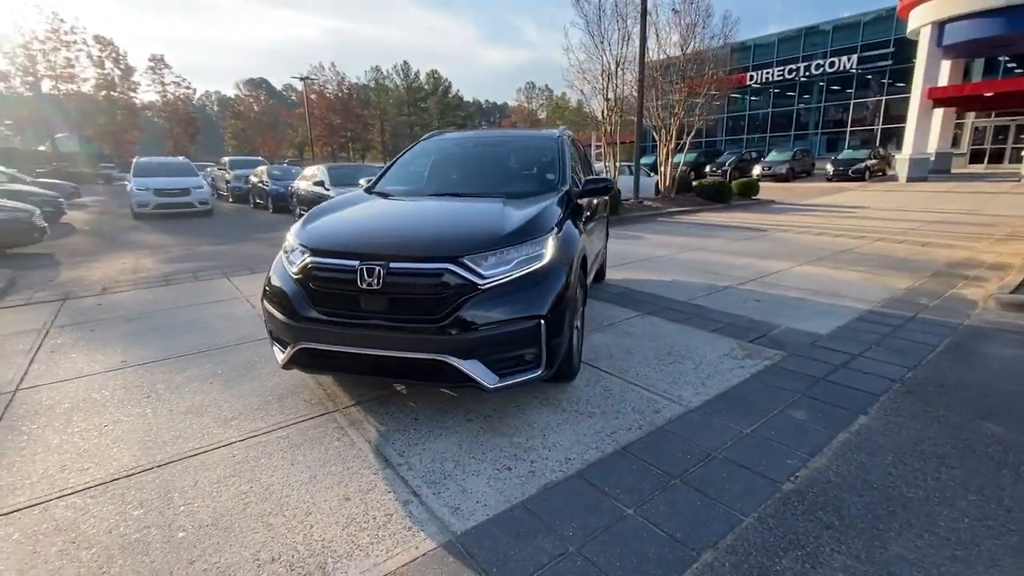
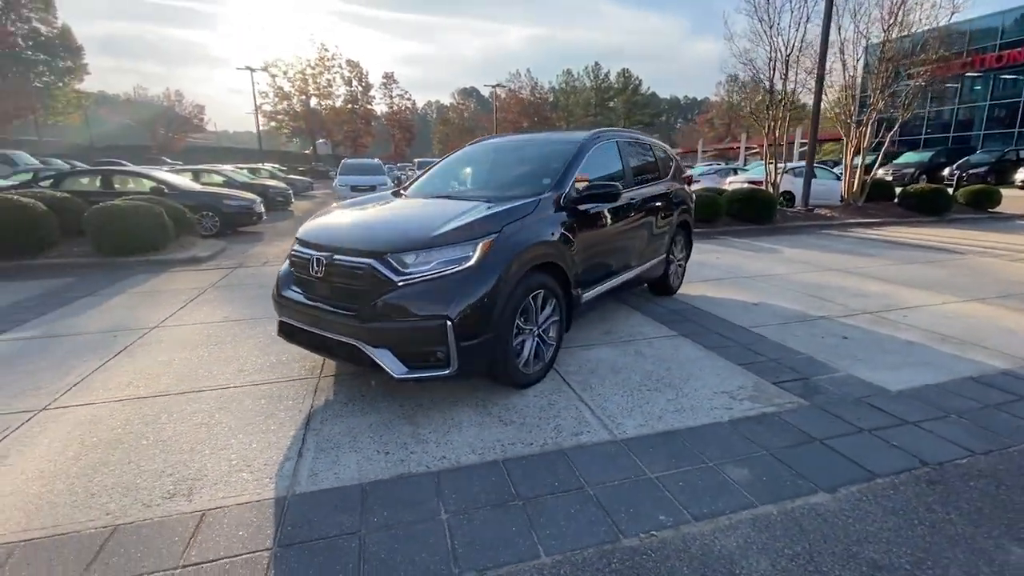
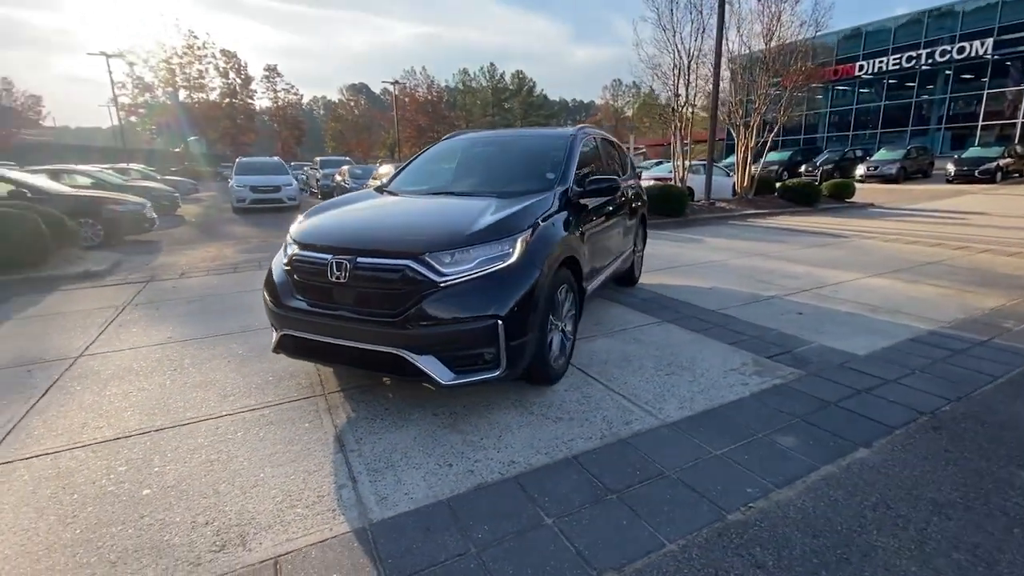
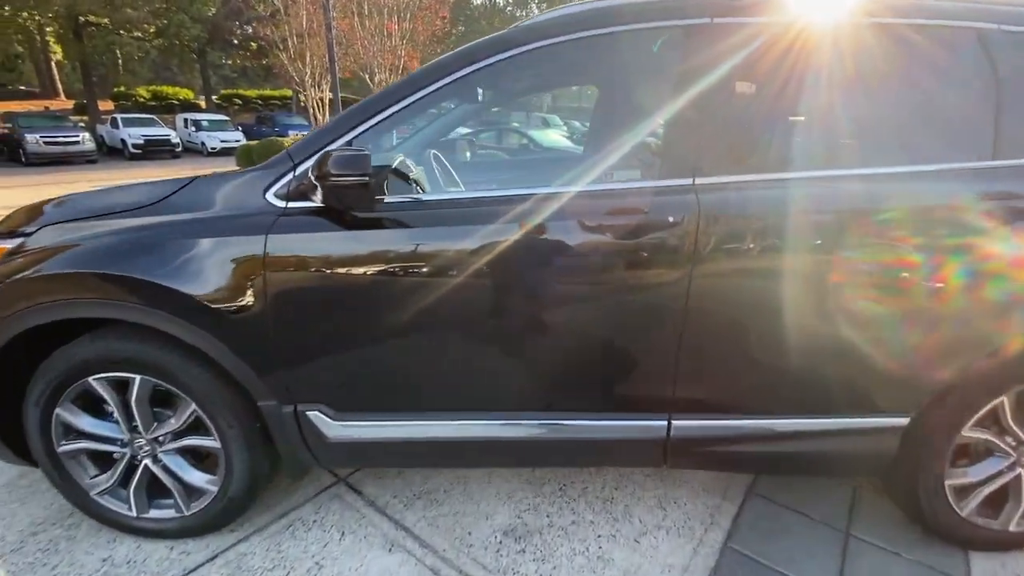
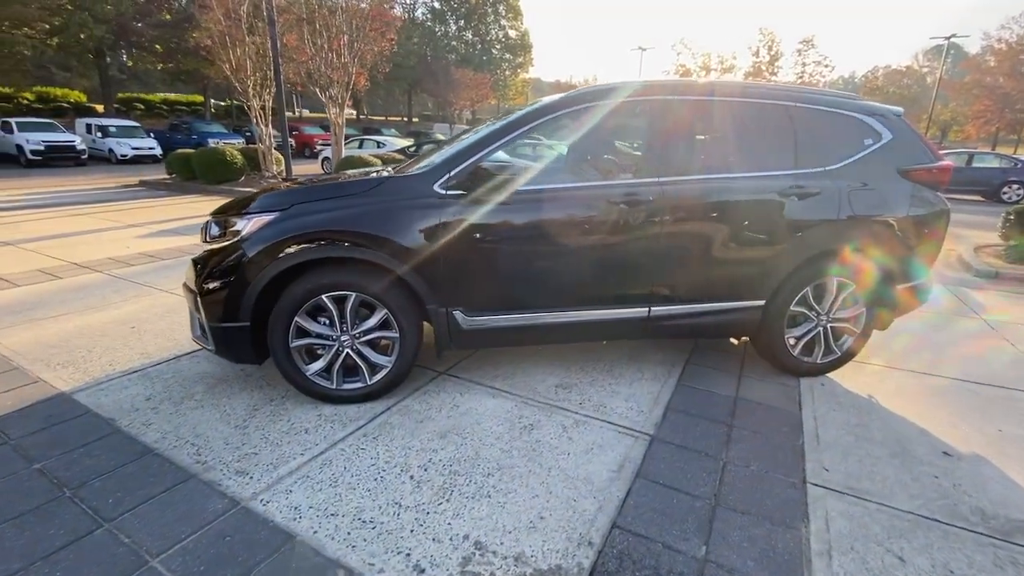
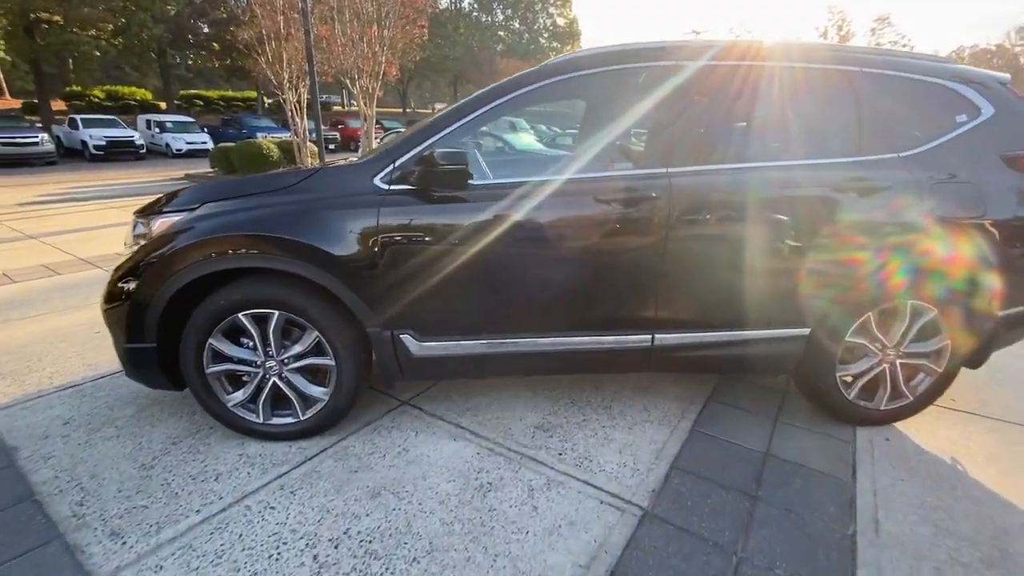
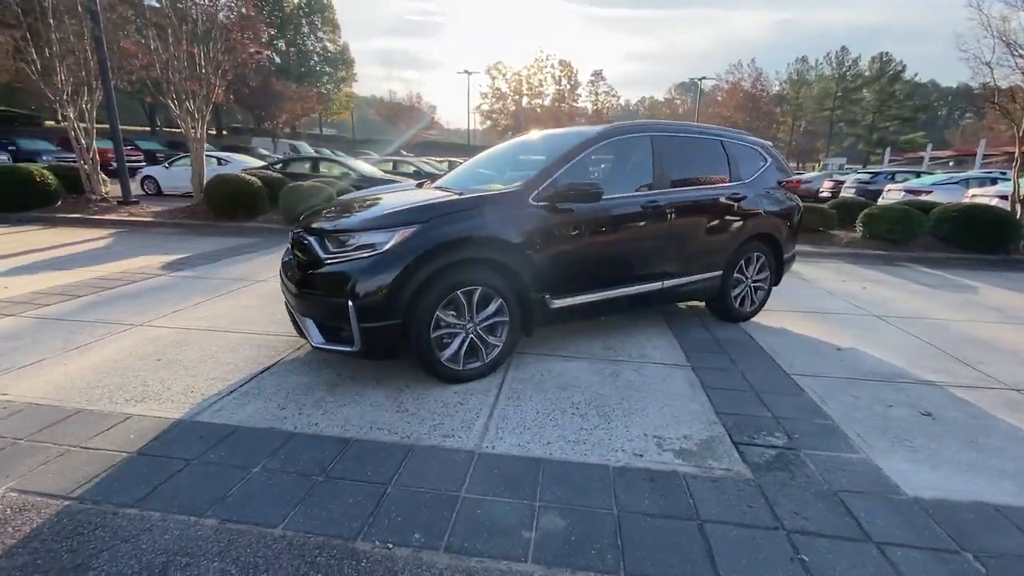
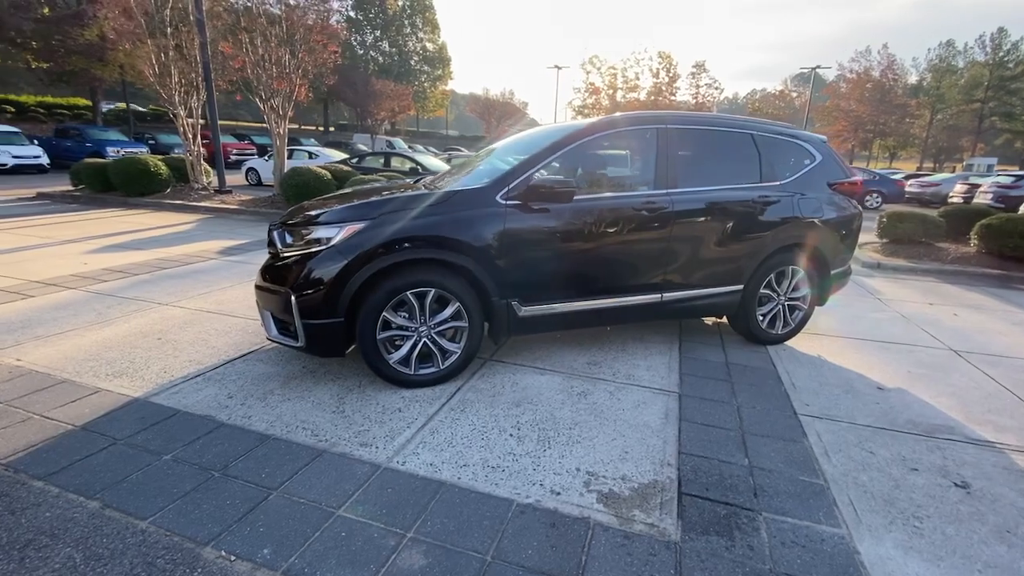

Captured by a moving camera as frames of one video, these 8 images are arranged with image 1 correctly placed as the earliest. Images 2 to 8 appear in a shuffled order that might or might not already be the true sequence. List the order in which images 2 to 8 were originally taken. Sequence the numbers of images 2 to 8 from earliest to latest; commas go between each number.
3, 2, 7, 8, 5, 6, 4
